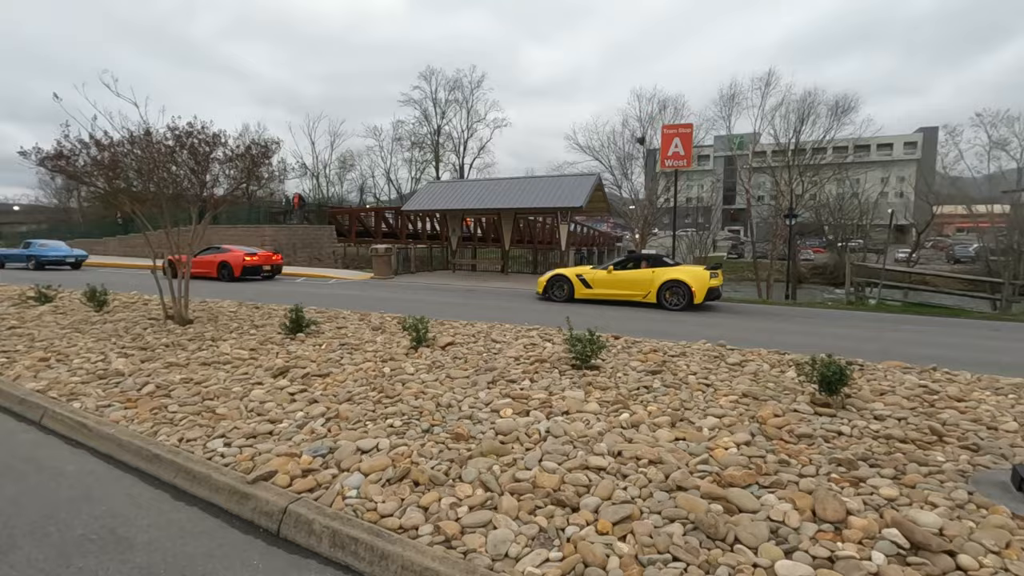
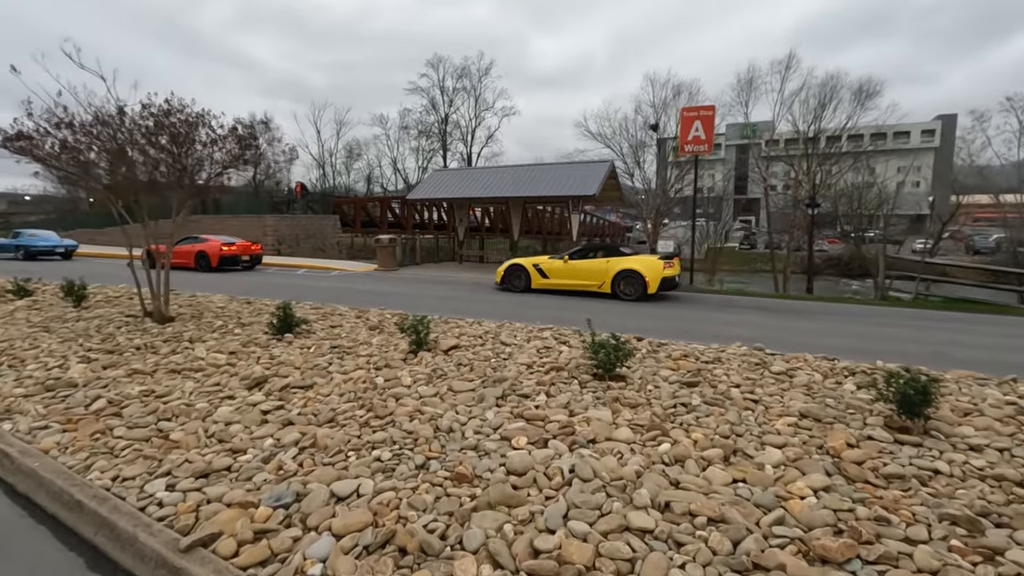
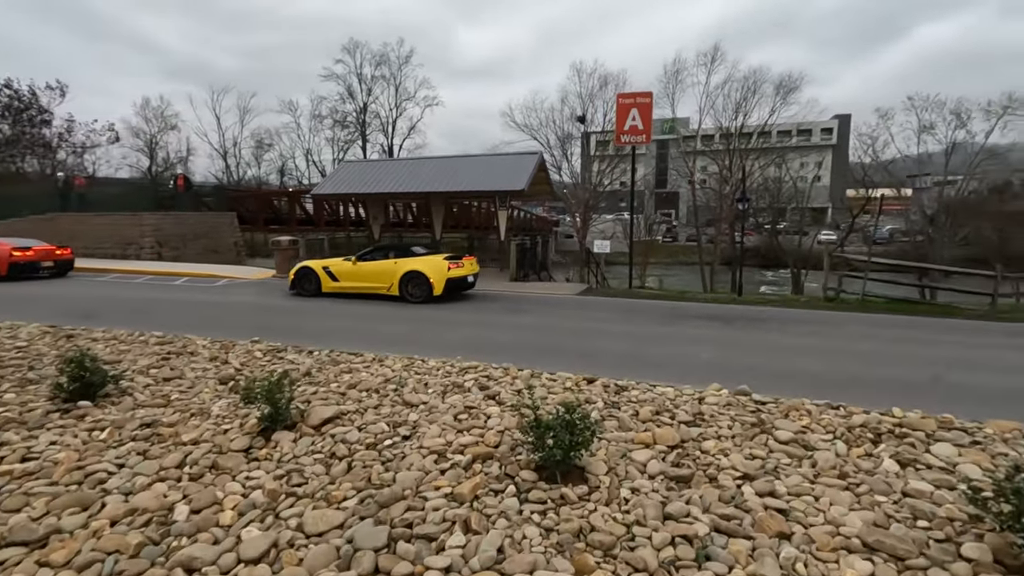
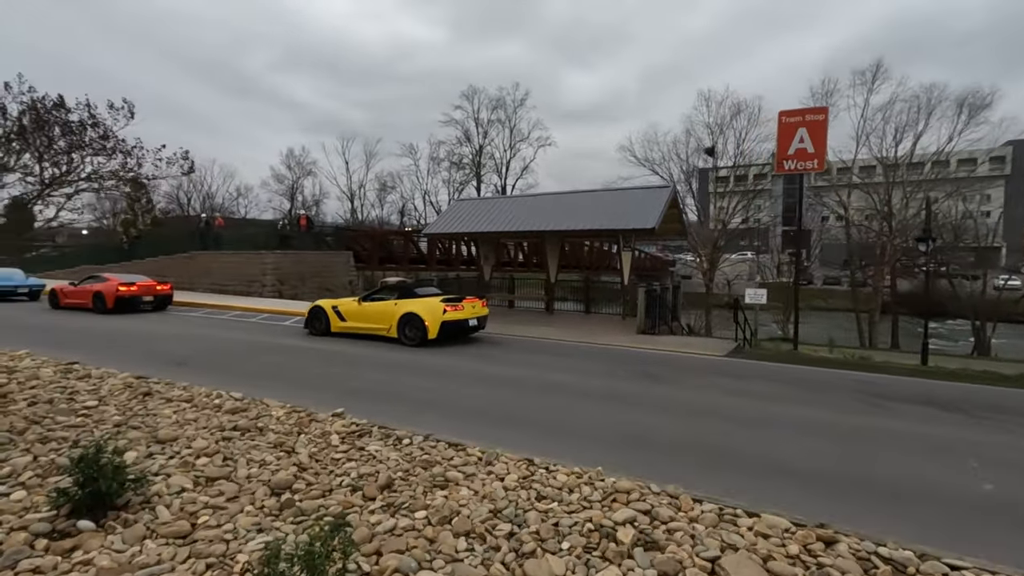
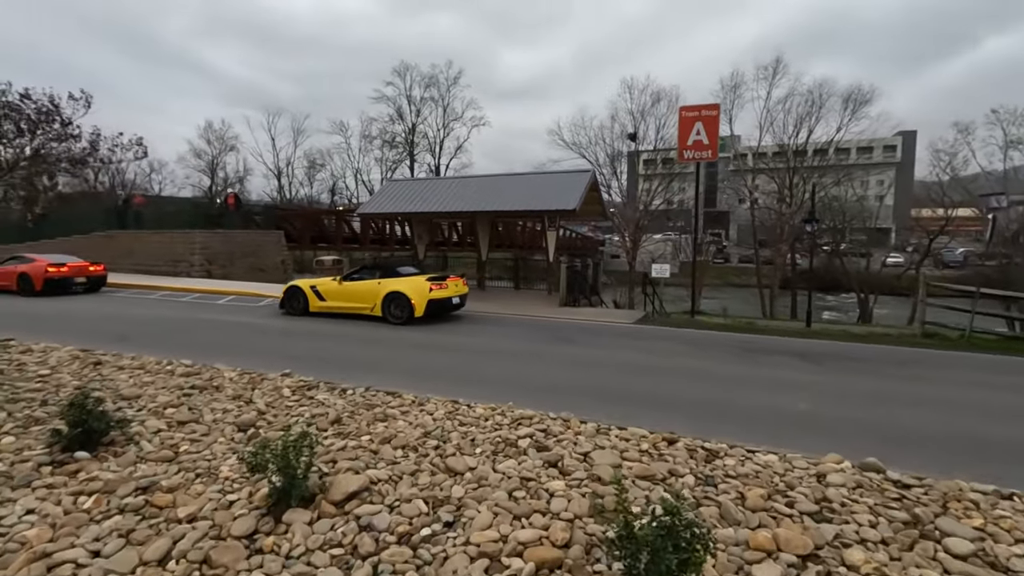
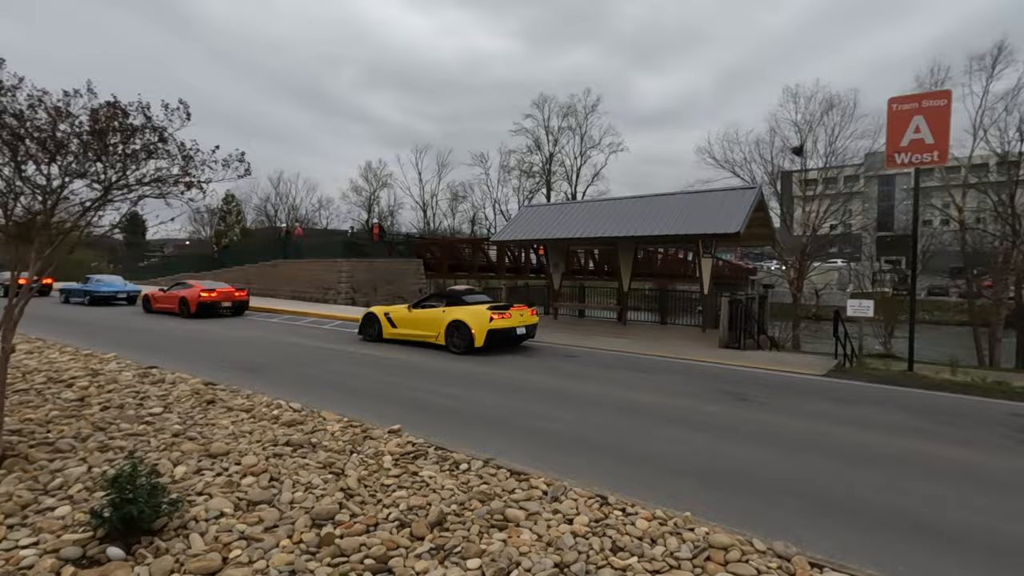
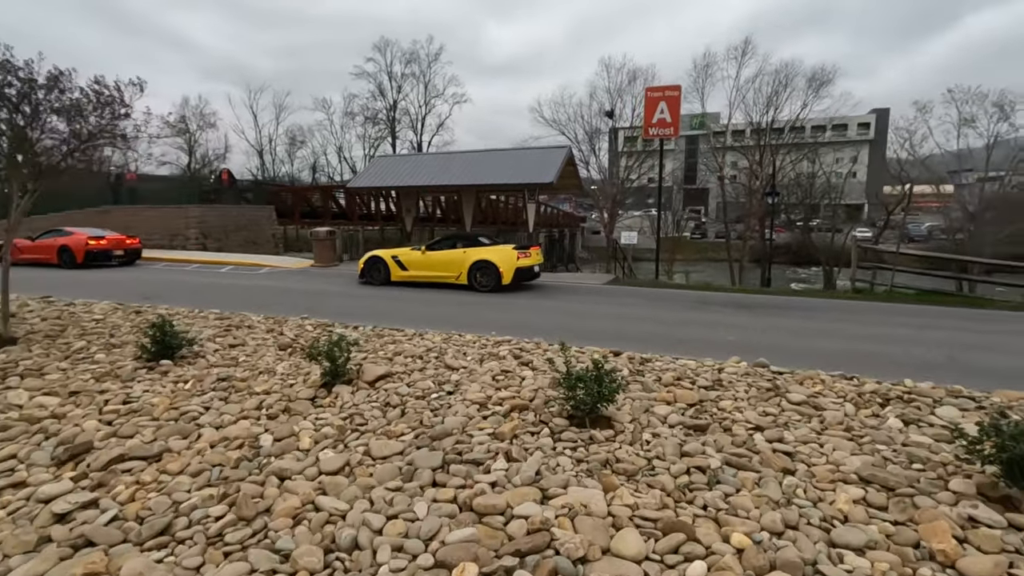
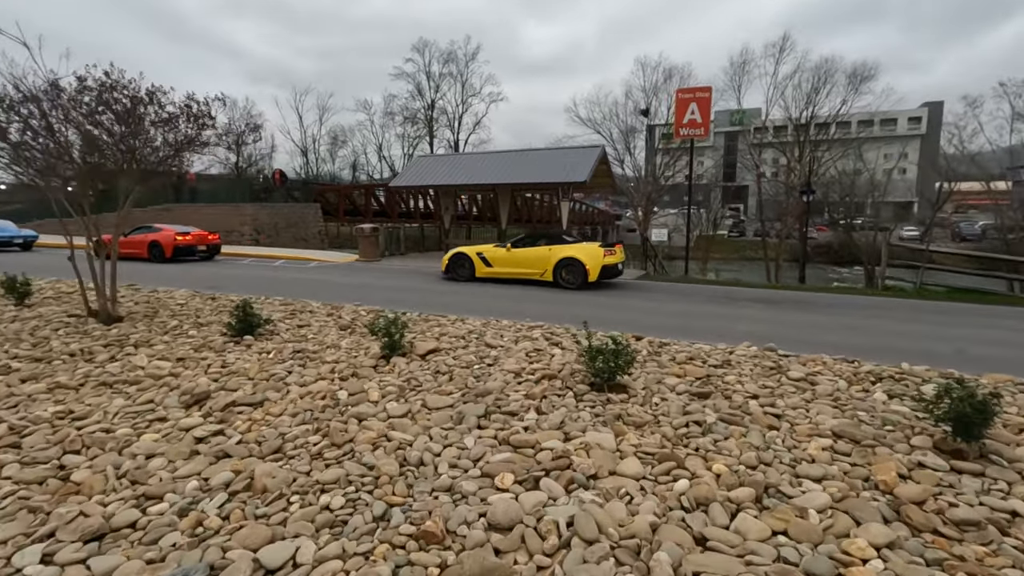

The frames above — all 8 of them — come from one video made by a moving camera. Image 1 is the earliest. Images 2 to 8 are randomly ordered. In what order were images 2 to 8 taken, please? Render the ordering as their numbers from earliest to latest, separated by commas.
2, 8, 7, 3, 5, 4, 6
